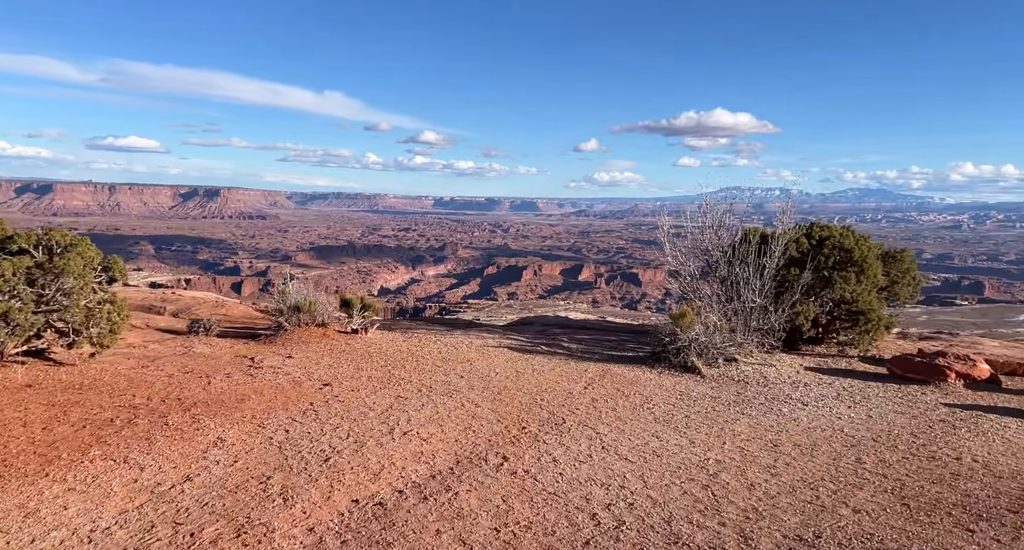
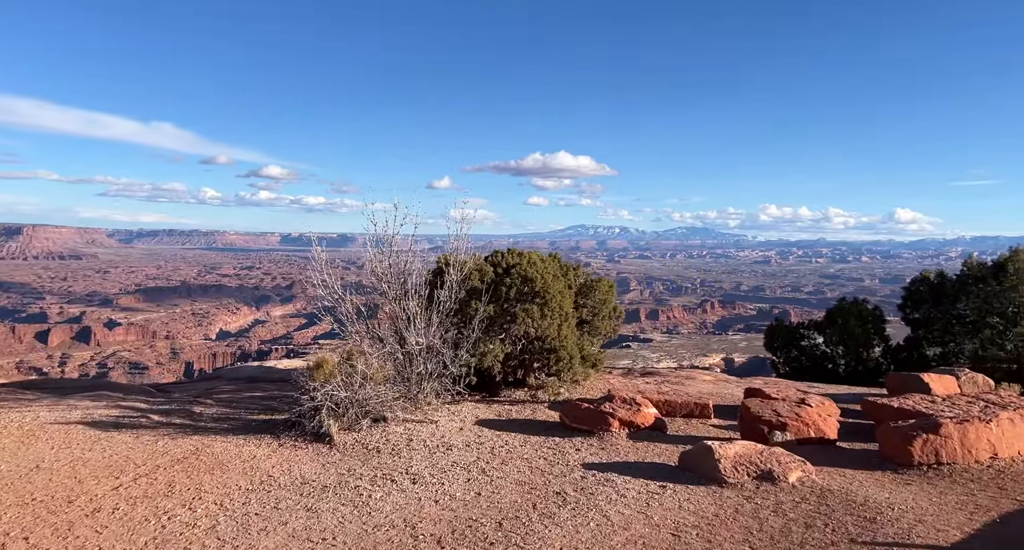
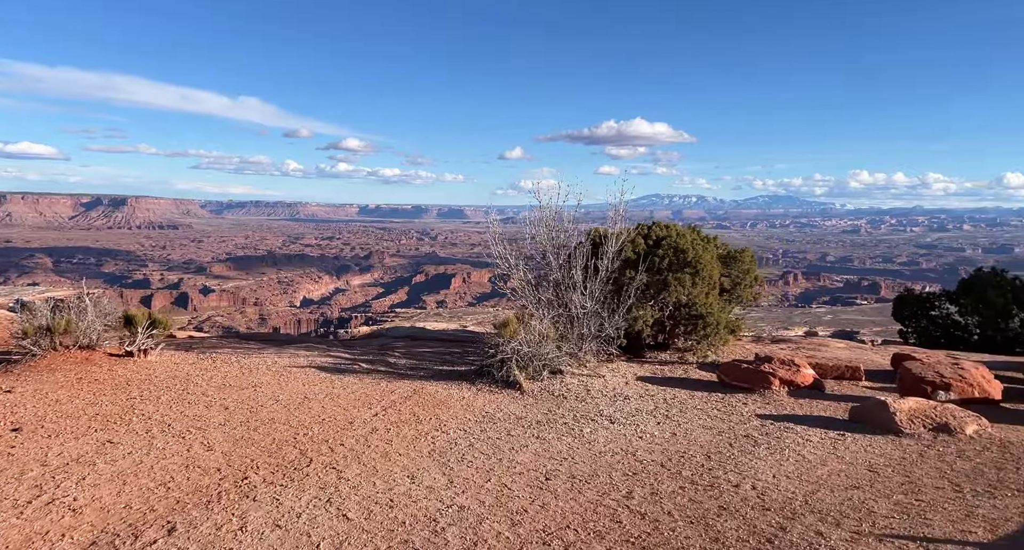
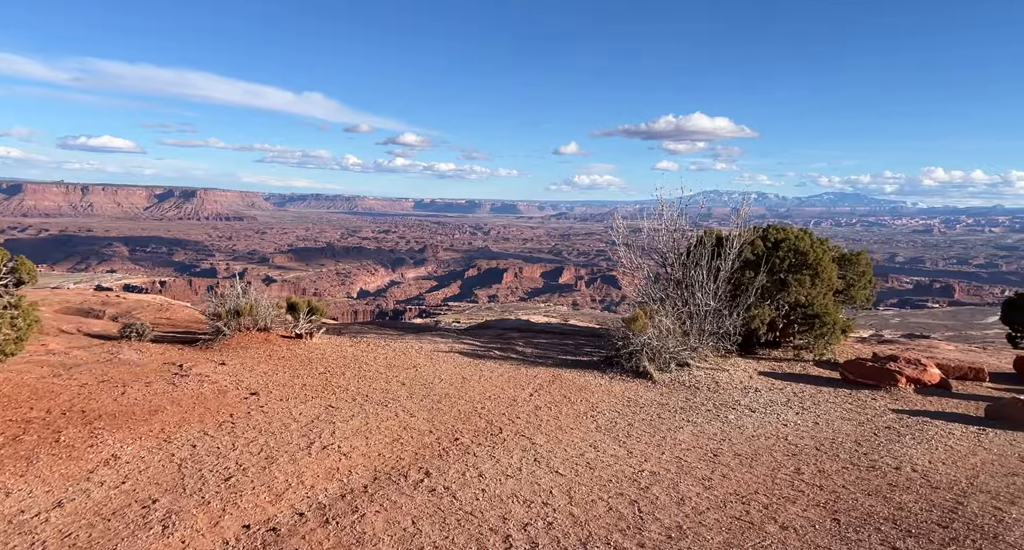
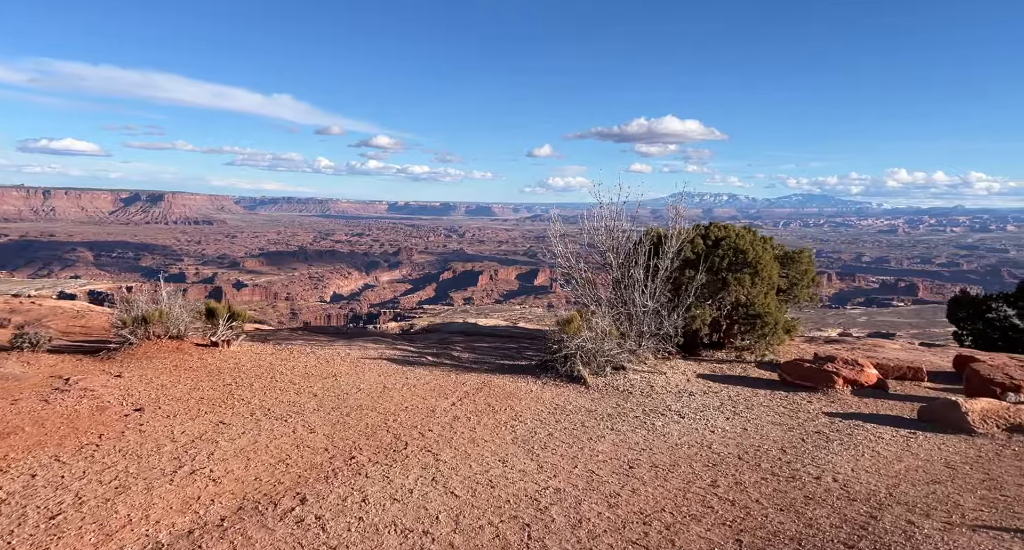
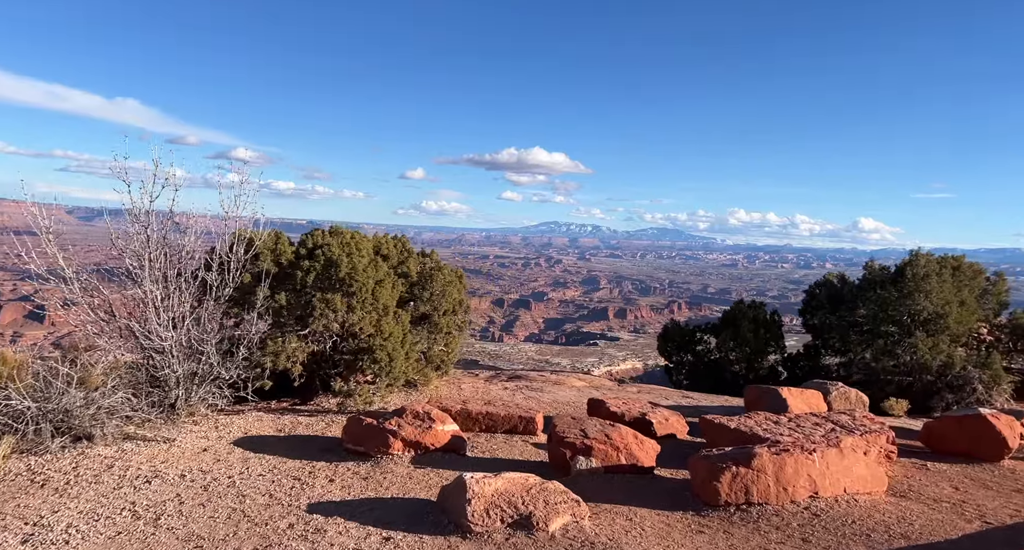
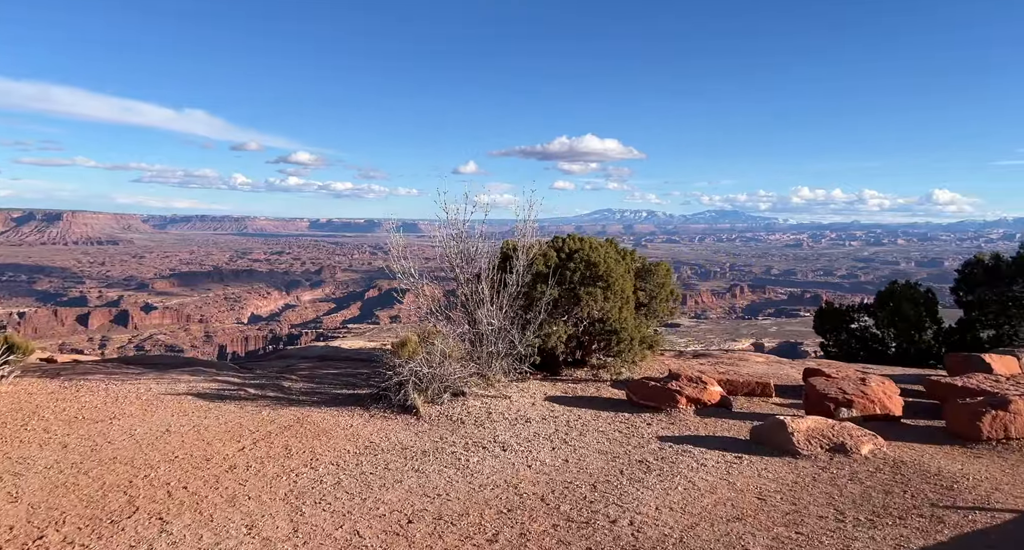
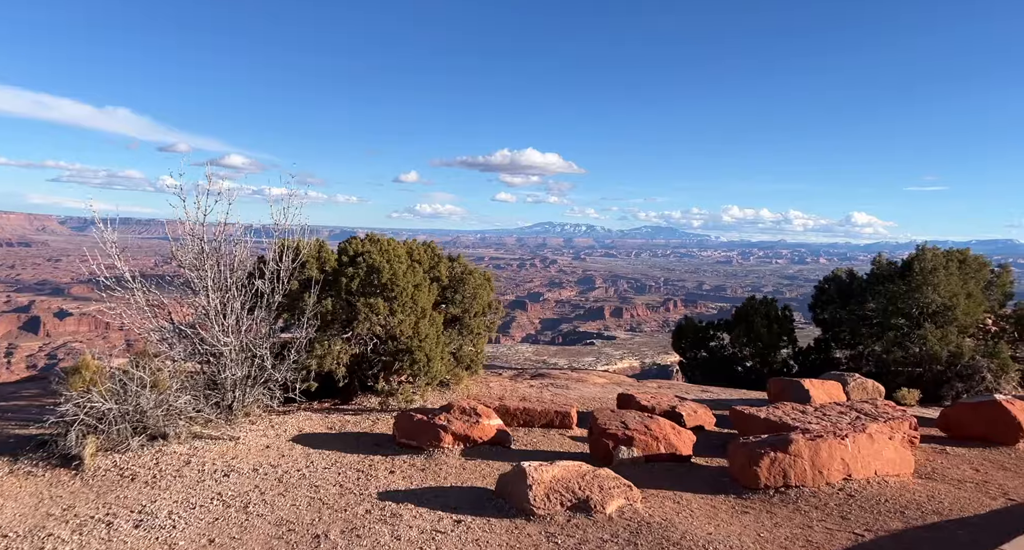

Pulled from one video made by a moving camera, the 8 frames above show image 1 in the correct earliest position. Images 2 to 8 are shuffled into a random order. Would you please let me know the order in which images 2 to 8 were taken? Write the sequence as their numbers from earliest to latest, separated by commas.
4, 5, 3, 7, 2, 8, 6
